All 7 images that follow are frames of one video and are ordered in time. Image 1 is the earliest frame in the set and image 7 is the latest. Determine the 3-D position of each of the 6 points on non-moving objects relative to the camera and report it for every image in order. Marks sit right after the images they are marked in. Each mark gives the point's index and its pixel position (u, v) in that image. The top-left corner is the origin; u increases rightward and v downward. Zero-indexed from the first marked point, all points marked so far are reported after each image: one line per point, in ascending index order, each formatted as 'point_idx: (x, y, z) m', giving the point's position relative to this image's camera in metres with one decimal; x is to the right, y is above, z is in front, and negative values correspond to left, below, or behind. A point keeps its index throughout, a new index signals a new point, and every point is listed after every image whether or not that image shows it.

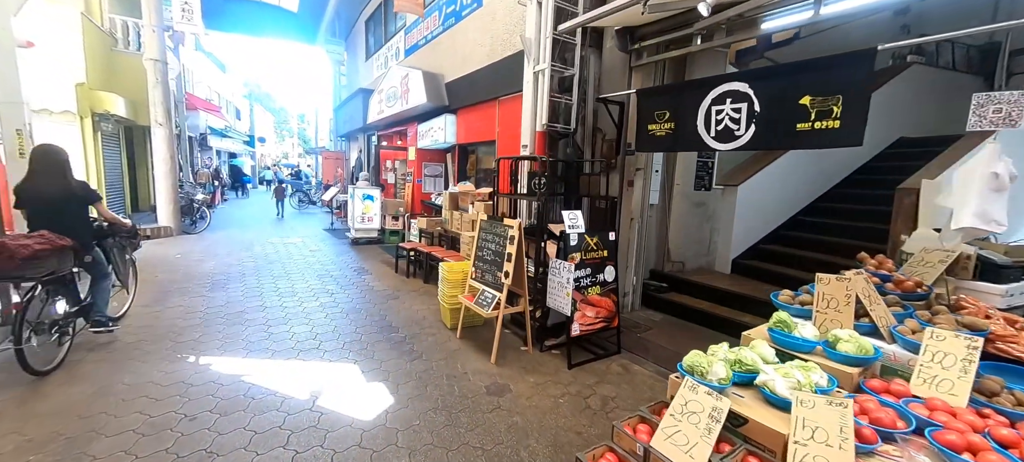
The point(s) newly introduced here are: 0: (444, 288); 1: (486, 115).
0: (-0.7, -0.6, +4.2) m
1: (-0.4, +1.9, +6.5) m
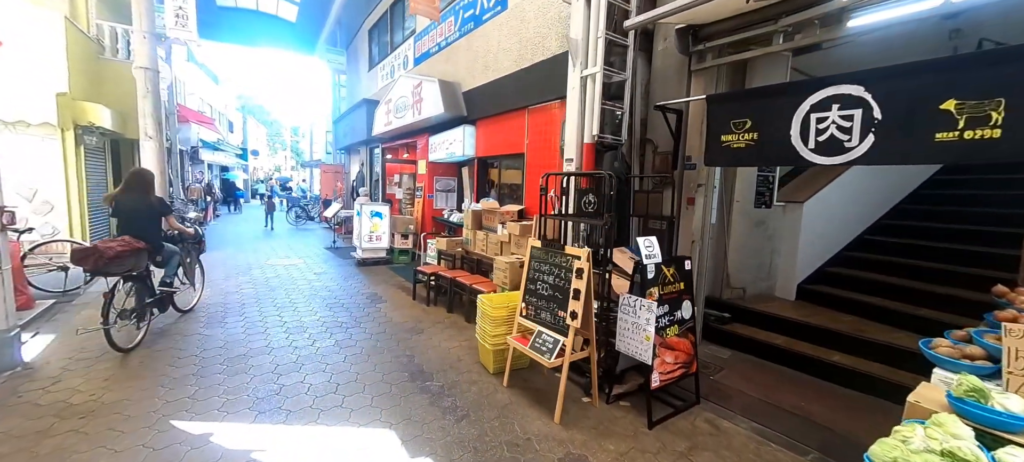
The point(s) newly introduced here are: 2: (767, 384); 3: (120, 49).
0: (-0.2, -0.8, +3.6) m
1: (0.0, +1.6, +5.9) m
2: (+2.2, -1.3, +3.5) m
3: (-9.0, +4.2, +9.1) m
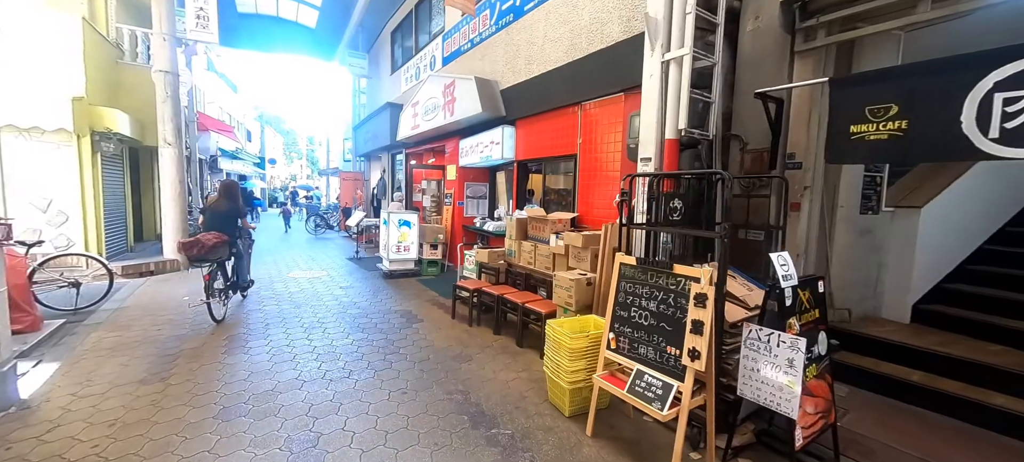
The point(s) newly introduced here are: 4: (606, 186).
0: (+0.4, -0.9, +2.9) m
1: (+0.7, +1.4, +5.3) m
2: (+2.8, -1.4, +2.8) m
3: (-8.3, +3.9, +8.9) m
4: (+1.1, +0.5, +4.6) m
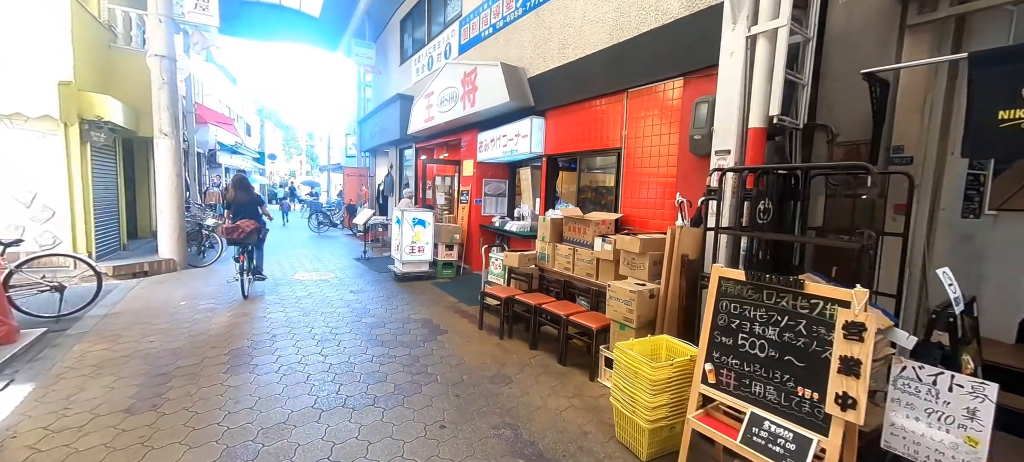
0: (+0.8, -1.0, +2.4) m
1: (+1.1, +1.4, +4.8) m
2: (+3.2, -1.5, +2.3) m
3: (-7.8, +4.0, +8.3) m
4: (+1.5, +0.5, +4.1) m
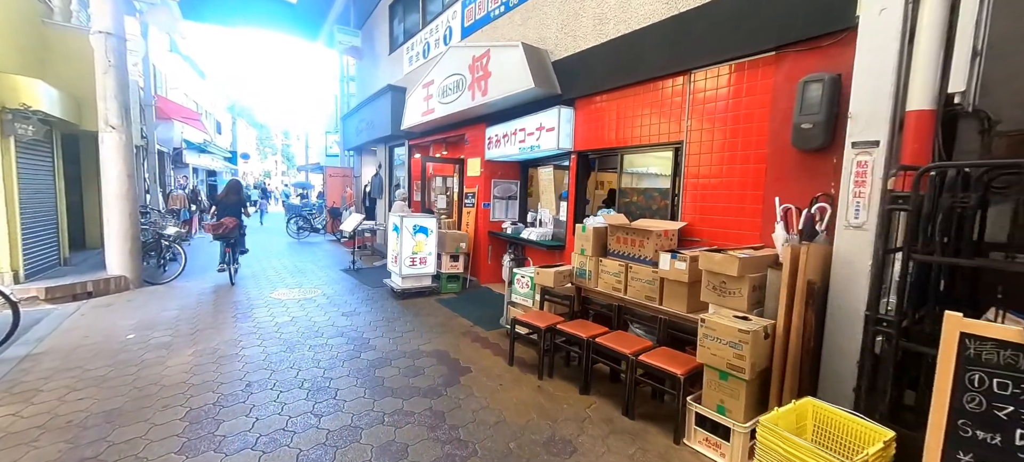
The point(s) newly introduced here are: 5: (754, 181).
0: (+1.2, -1.1, +1.6) m
1: (+1.4, +1.3, +4.0) m
2: (+3.7, -1.6, +1.6) m
3: (-7.7, +3.8, +7.1) m
4: (+1.9, +0.4, +3.3) m
5: (+1.9, +0.4, +3.2) m
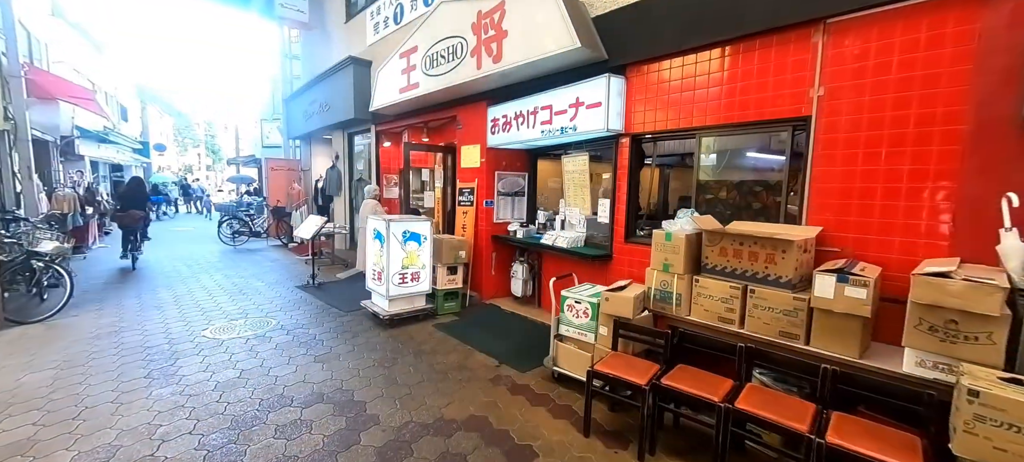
0: (+2.0, -1.2, +0.7) m
1: (+1.8, +1.2, +3.0) m
2: (+4.4, -1.6, +0.9) m
3: (-7.7, +3.6, +4.8) m
4: (+2.4, +0.4, +2.4) m
5: (+2.4, +0.4, +2.3) m
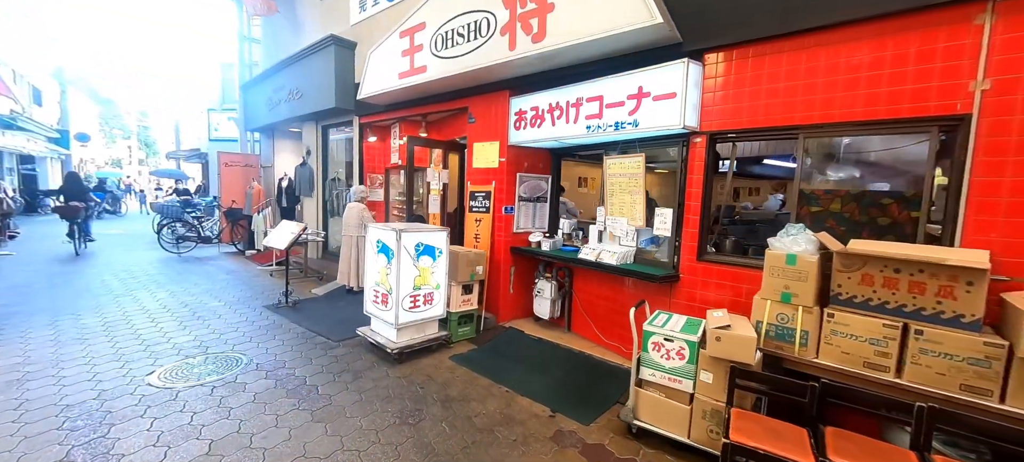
0: (+2.7, -1.3, +0.2) m
1: (+2.3, +1.1, +2.5) m
2: (+5.1, -1.7, +0.7) m
3: (-7.3, +3.5, +3.4) m
4: (+2.9, +0.2, +1.9) m
5: (+3.0, +0.2, +1.9) m
